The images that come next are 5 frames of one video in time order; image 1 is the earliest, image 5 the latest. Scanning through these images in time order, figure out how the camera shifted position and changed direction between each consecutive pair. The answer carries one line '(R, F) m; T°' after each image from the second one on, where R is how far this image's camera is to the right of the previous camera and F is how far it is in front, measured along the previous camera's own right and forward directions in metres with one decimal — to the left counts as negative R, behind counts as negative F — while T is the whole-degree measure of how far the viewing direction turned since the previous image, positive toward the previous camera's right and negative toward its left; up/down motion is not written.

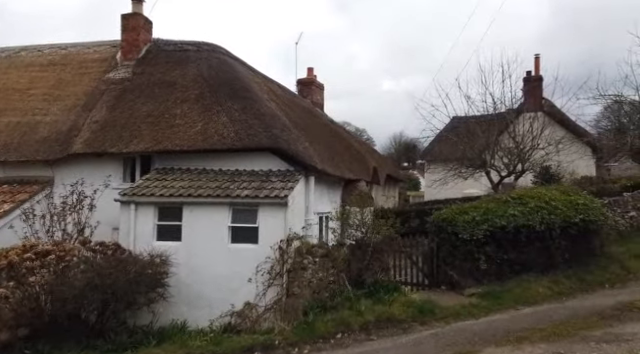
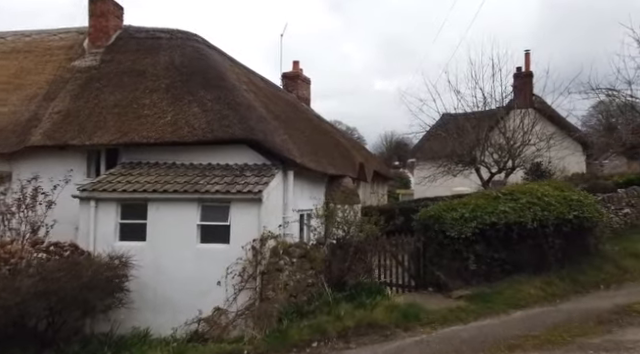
(+0.3, +0.7) m; +1°
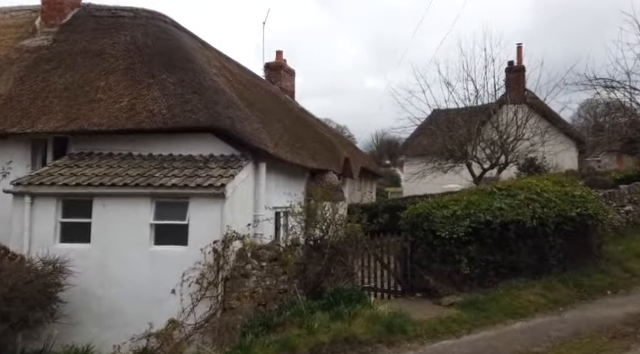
(+0.3, +1.1) m; +1°
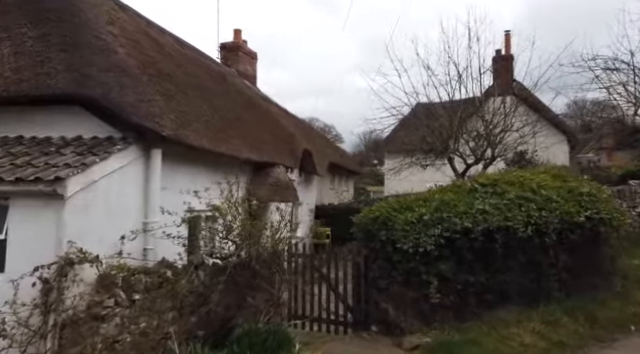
(+1.0, +2.5) m; +1°
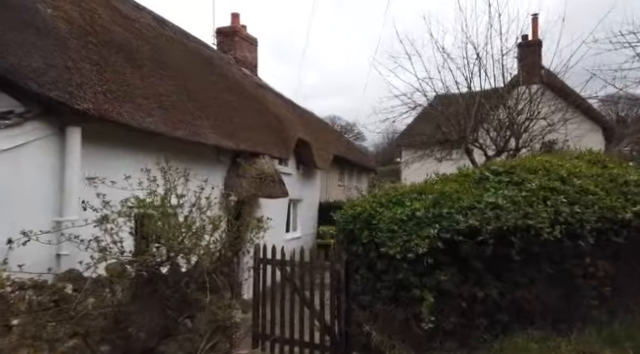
(+0.7, +1.5) m; -3°
